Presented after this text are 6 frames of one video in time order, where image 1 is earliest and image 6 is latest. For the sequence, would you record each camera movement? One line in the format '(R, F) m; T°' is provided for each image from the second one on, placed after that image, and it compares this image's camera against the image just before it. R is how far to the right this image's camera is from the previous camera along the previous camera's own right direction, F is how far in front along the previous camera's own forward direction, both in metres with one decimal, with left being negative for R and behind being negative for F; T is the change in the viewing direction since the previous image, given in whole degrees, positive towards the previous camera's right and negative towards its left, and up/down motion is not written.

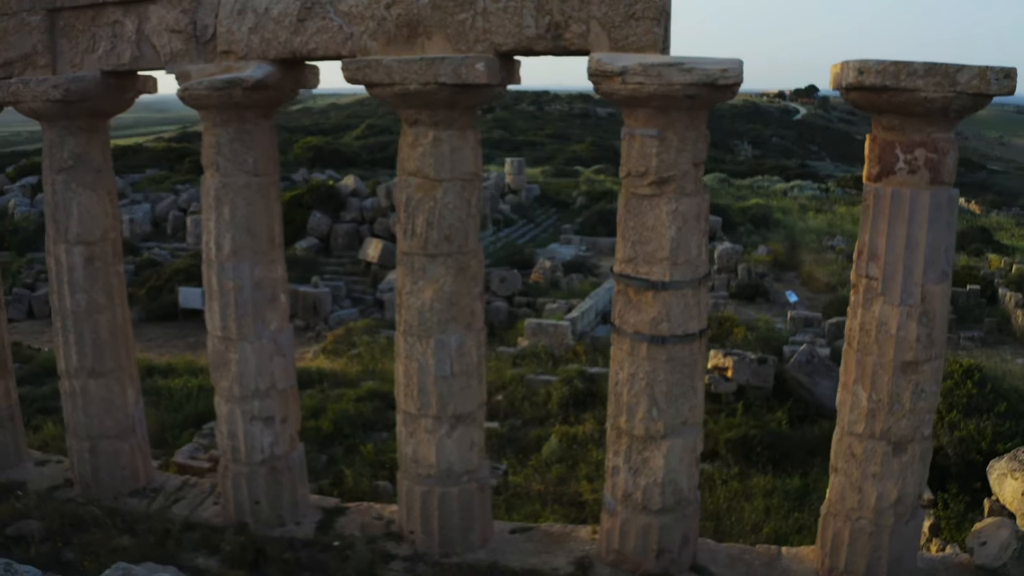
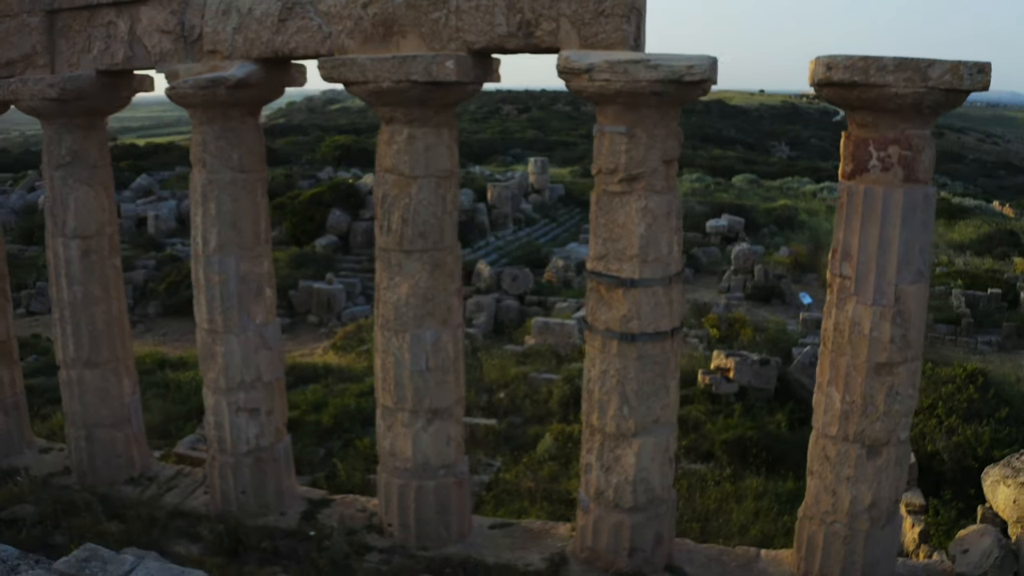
(+0.6, 0.0) m; -3°
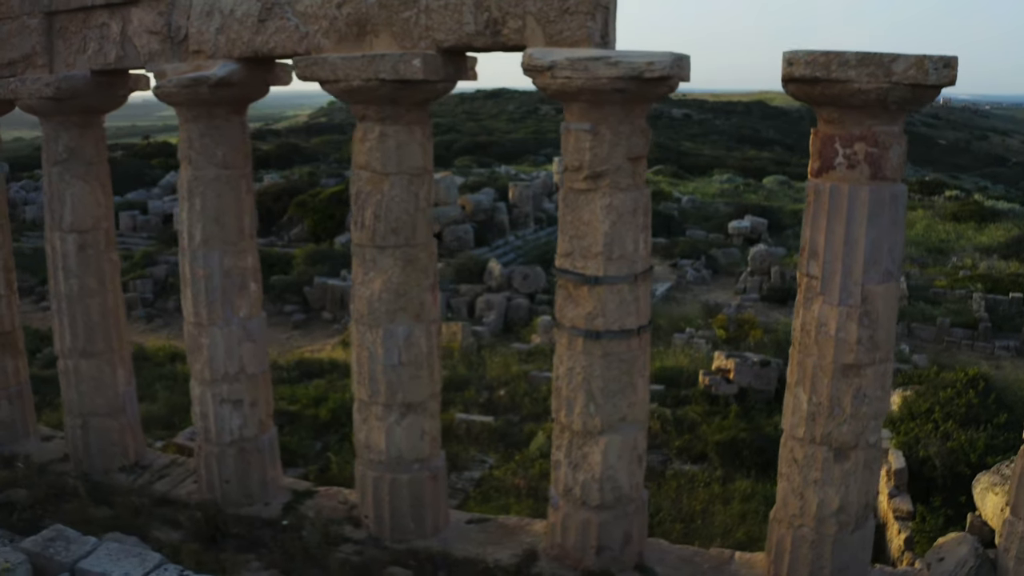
(+0.6, 0.0) m; -3°
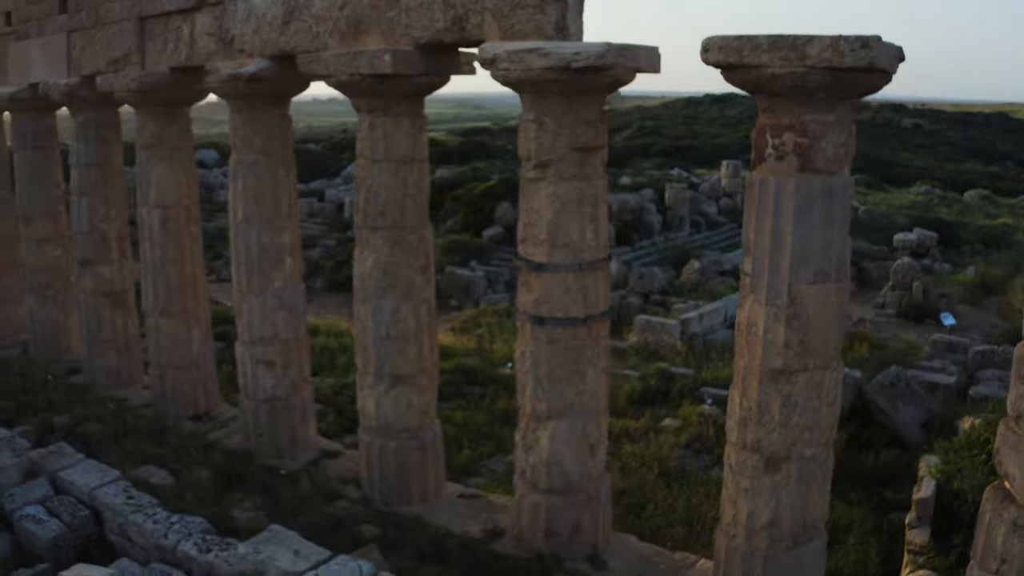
(+2.3, +0.1) m; -16°
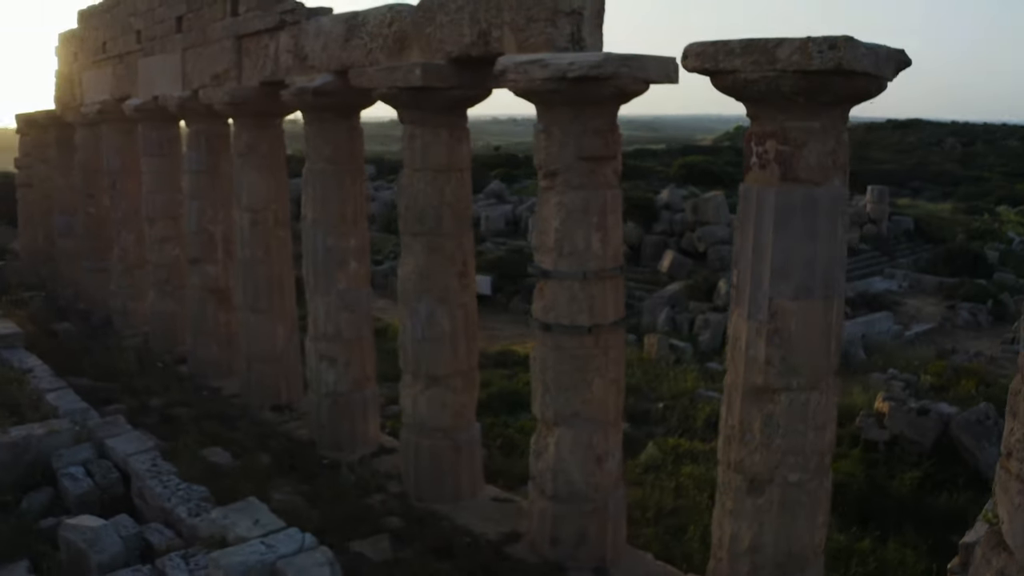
(+1.3, 0.0) m; -12°
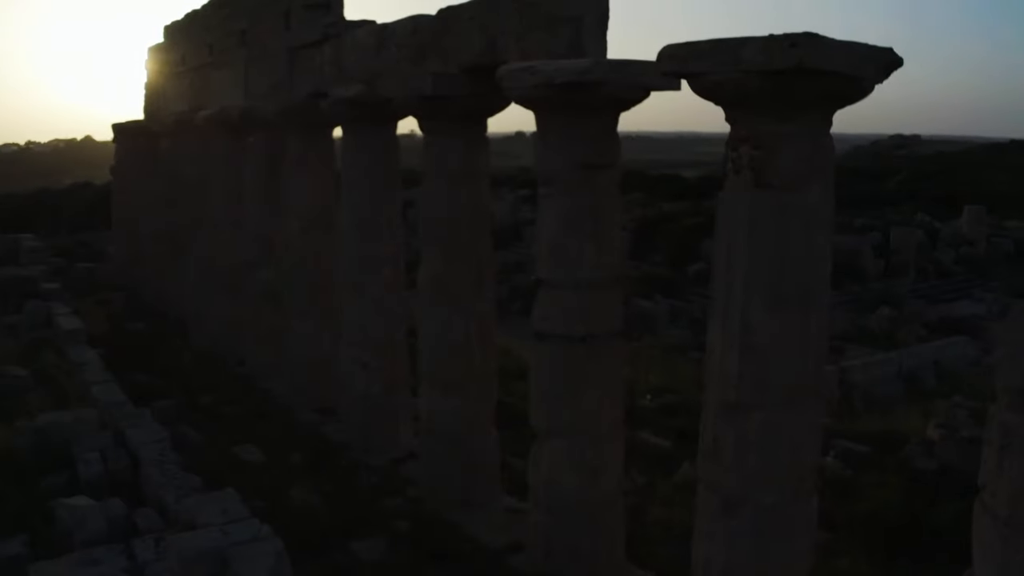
(+0.9, +0.1) m; -8°
